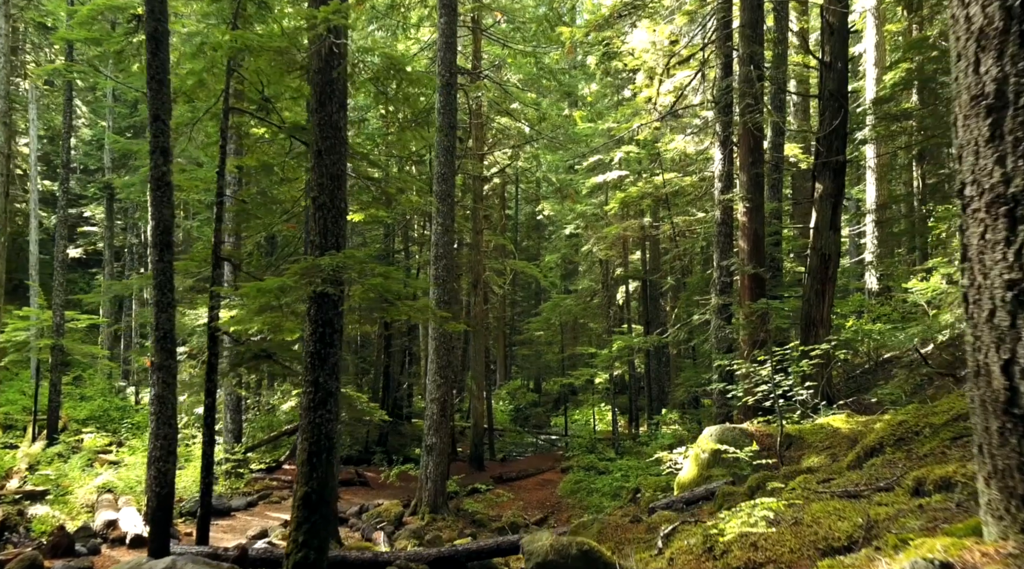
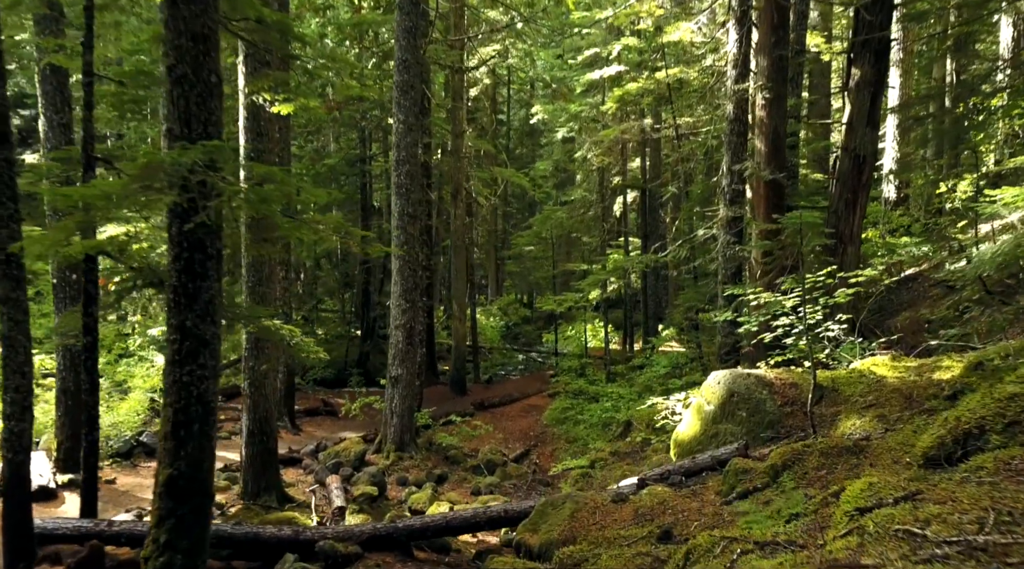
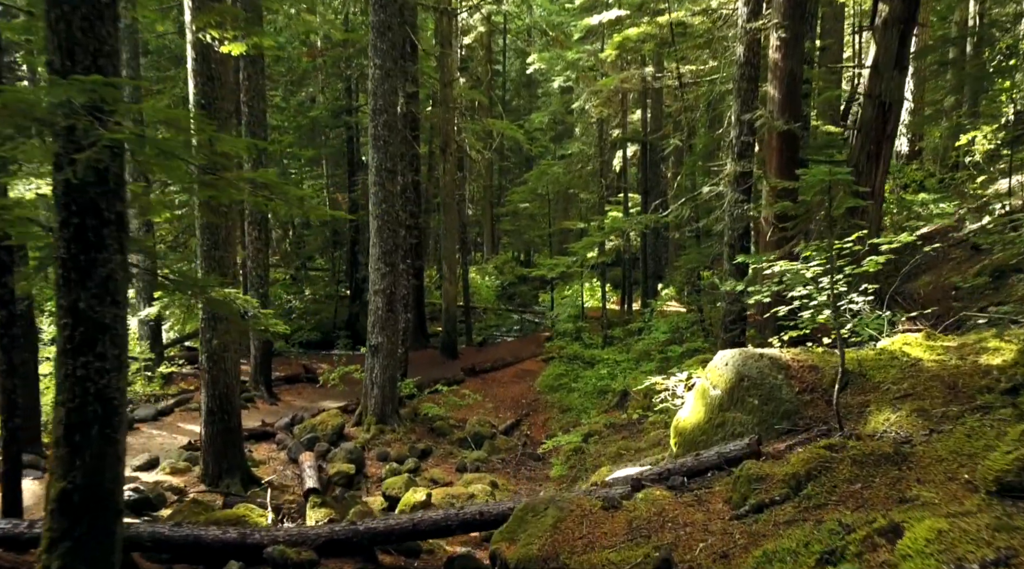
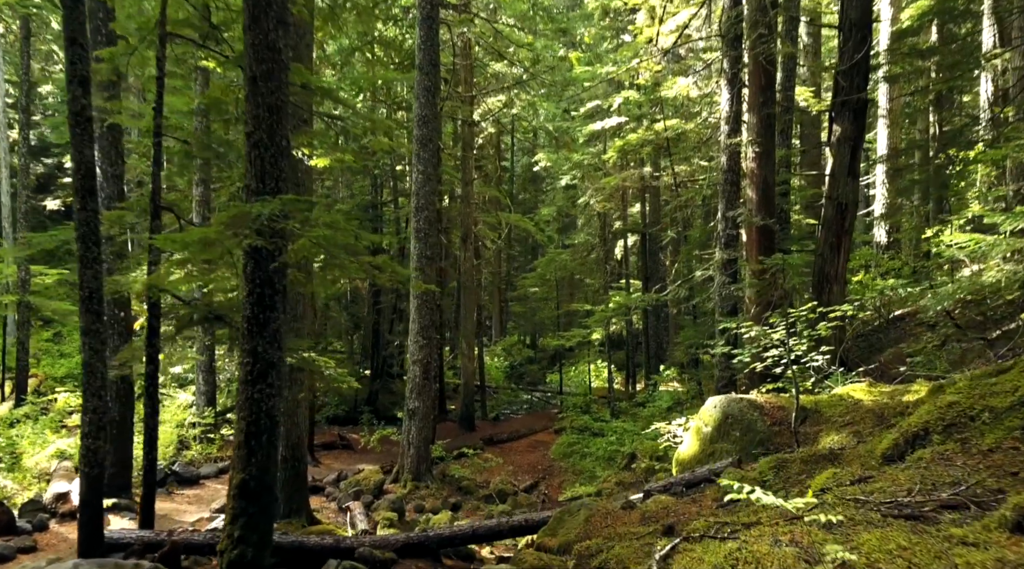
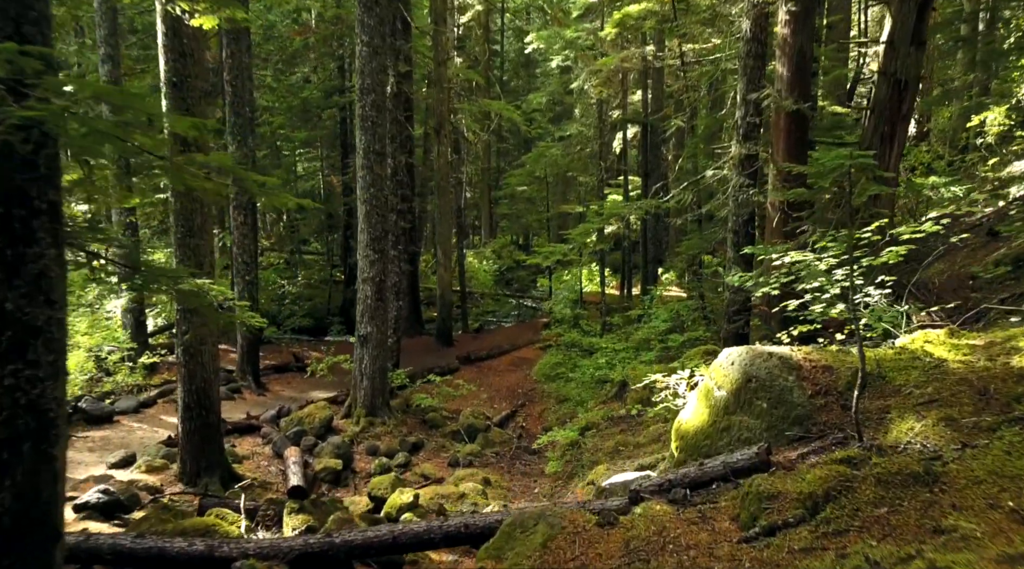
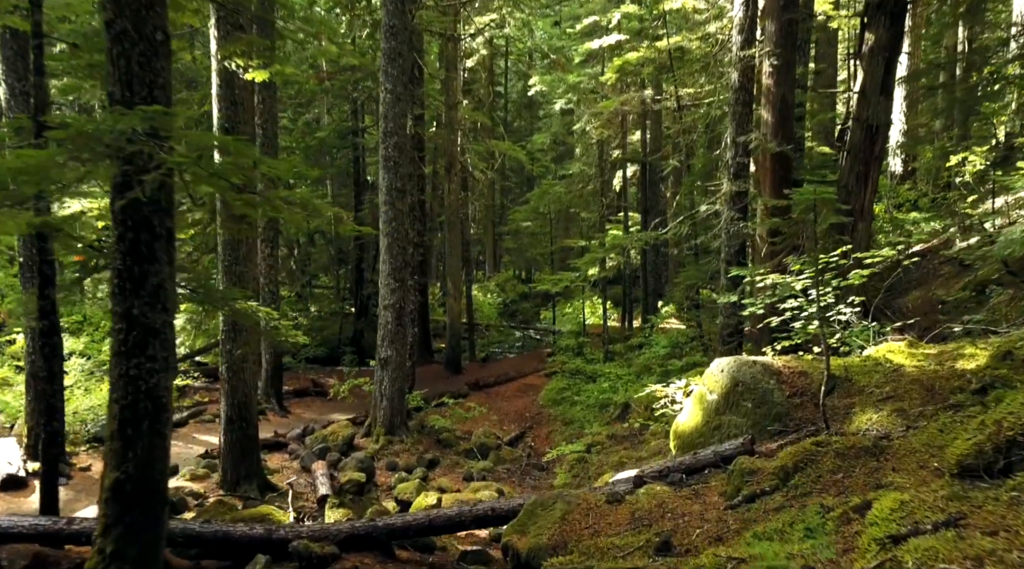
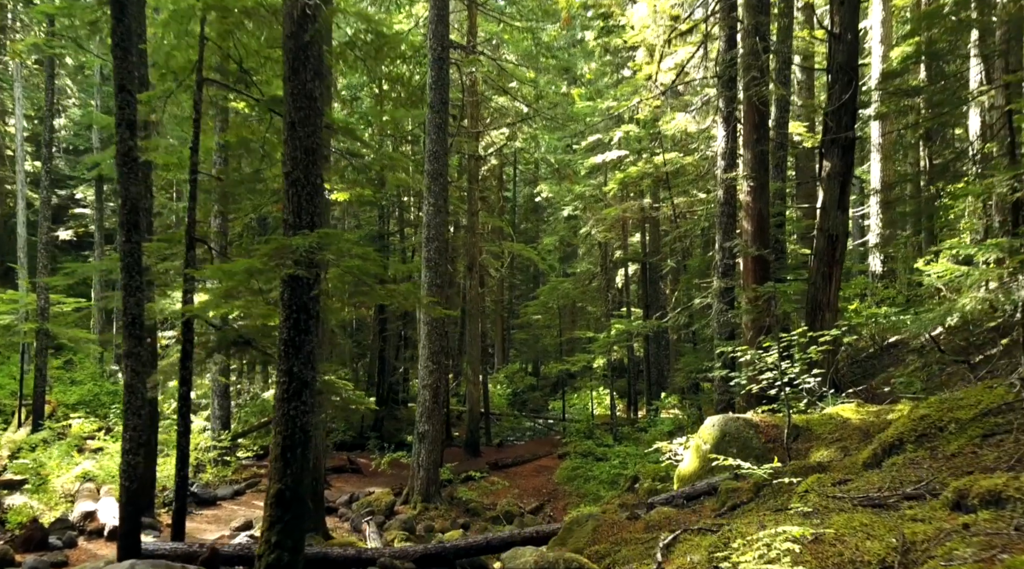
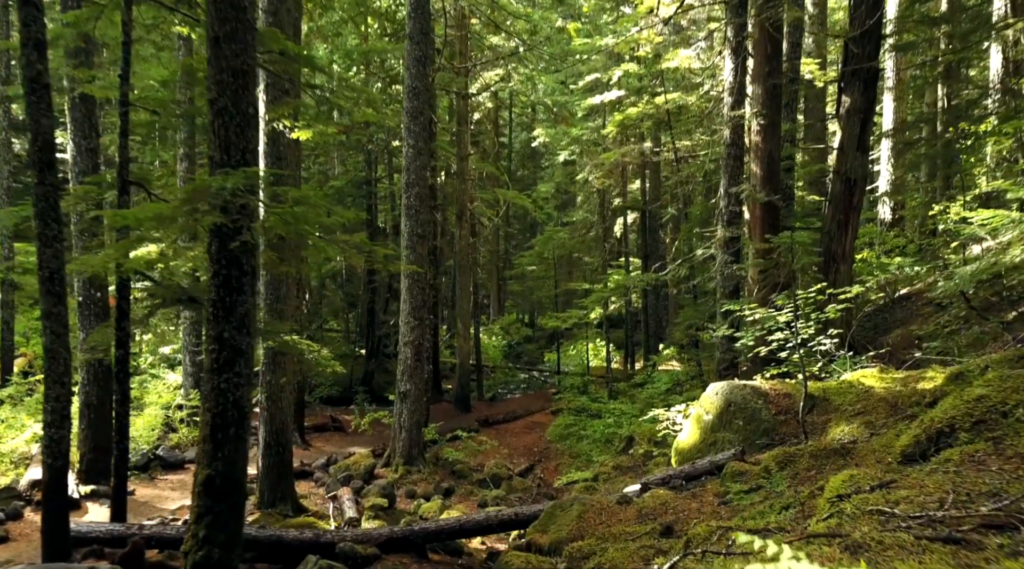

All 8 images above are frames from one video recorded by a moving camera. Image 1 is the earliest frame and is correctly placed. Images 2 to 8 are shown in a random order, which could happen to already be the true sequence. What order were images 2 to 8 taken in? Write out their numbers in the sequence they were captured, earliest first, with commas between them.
7, 4, 8, 2, 6, 3, 5
